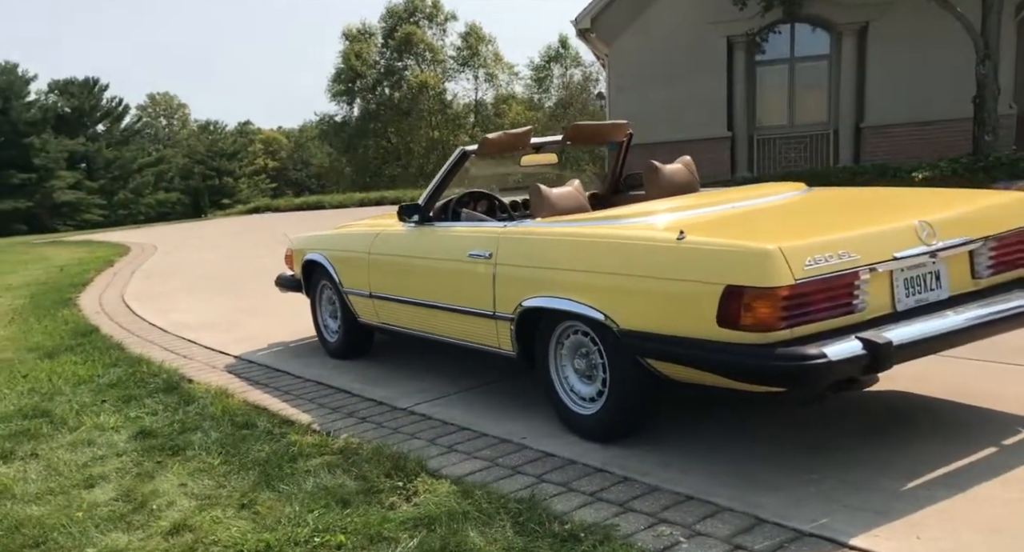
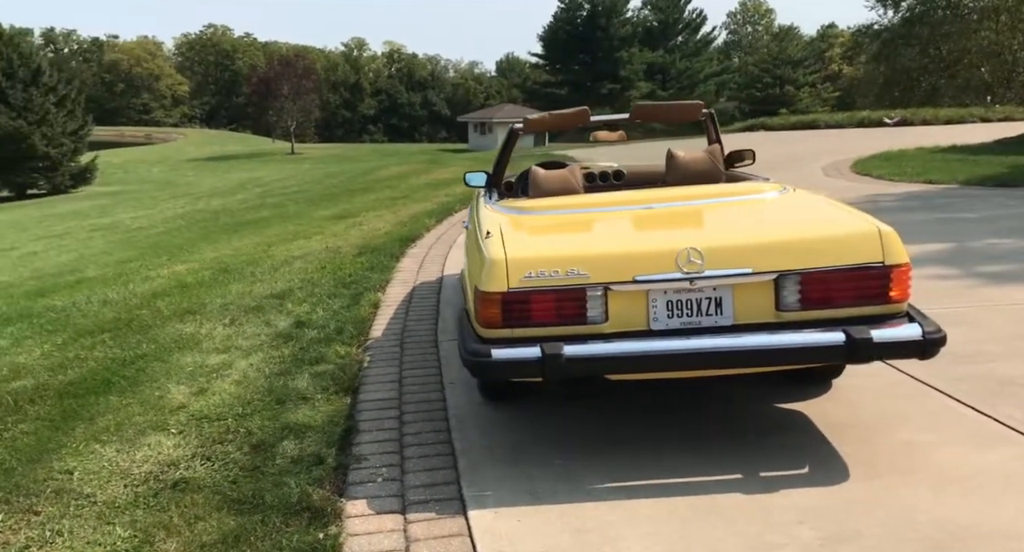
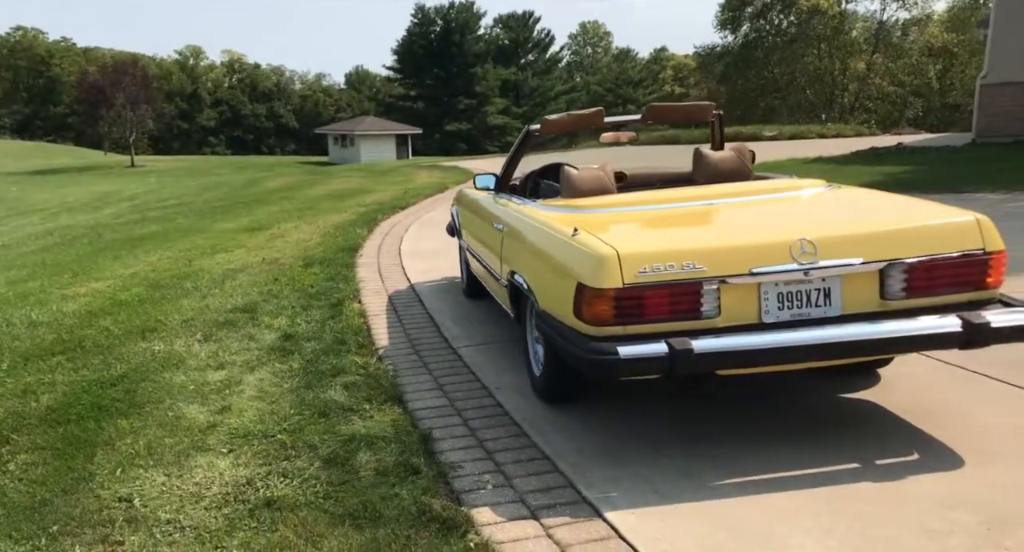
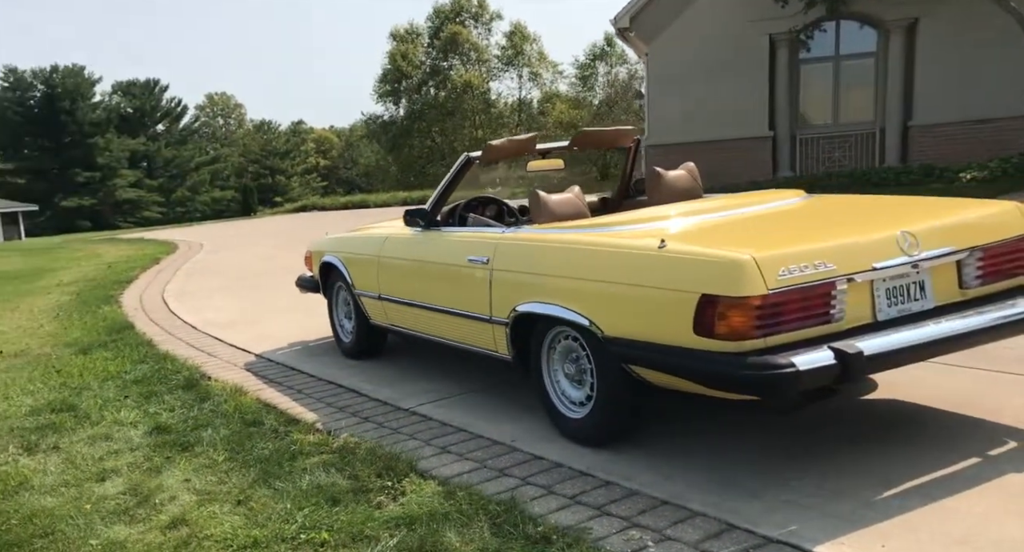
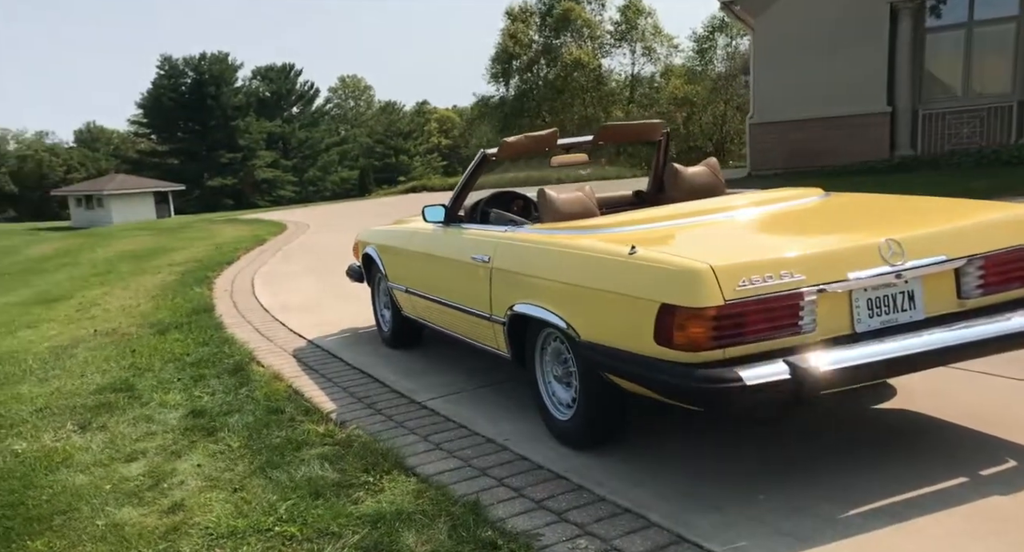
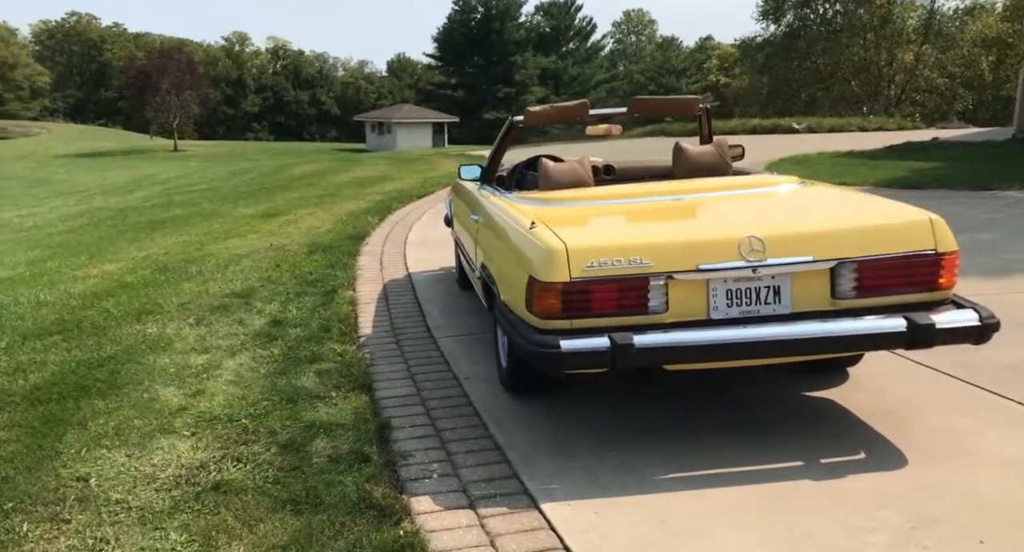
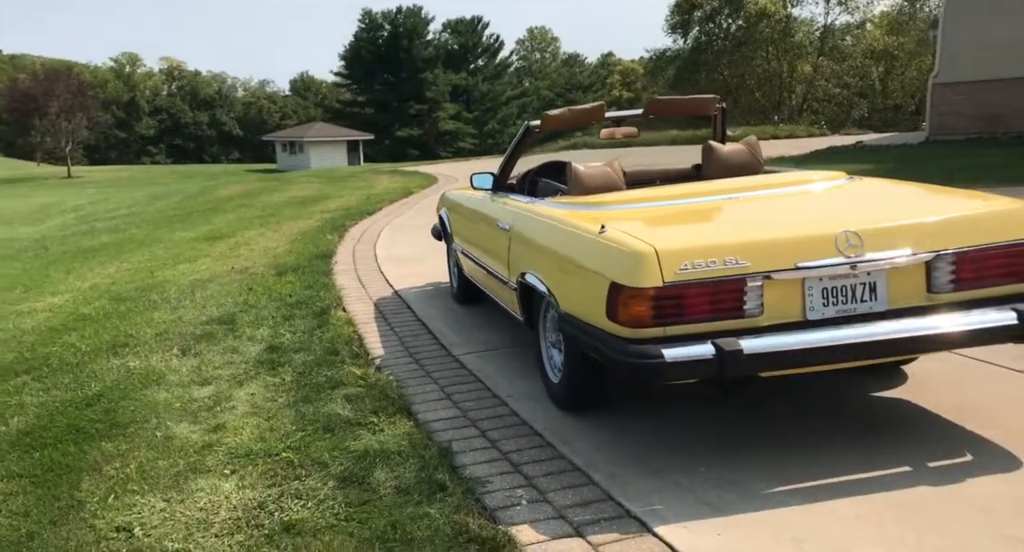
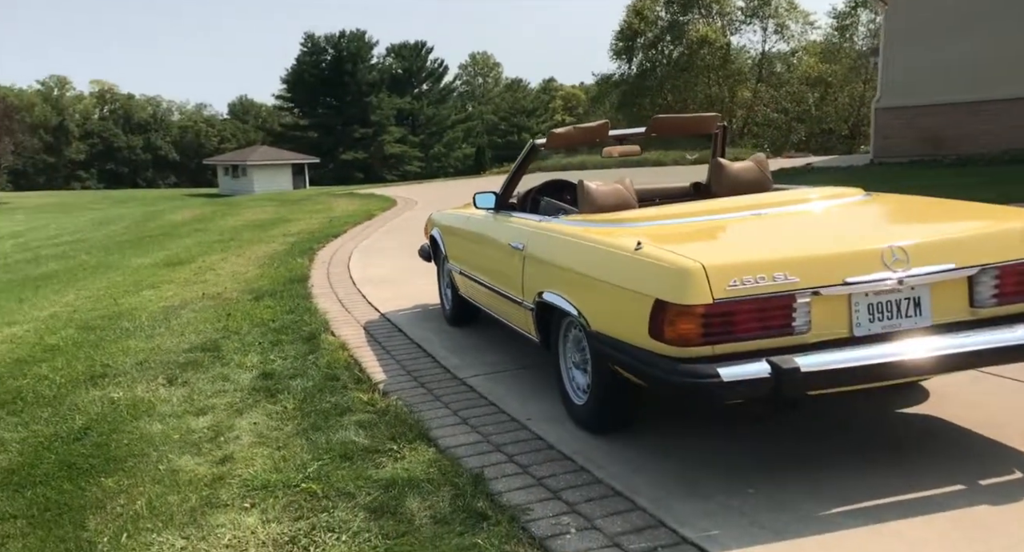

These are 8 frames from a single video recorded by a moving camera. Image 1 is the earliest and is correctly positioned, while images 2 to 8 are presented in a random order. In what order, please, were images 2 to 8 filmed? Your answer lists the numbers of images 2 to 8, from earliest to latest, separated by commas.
4, 5, 8, 7, 3, 6, 2
